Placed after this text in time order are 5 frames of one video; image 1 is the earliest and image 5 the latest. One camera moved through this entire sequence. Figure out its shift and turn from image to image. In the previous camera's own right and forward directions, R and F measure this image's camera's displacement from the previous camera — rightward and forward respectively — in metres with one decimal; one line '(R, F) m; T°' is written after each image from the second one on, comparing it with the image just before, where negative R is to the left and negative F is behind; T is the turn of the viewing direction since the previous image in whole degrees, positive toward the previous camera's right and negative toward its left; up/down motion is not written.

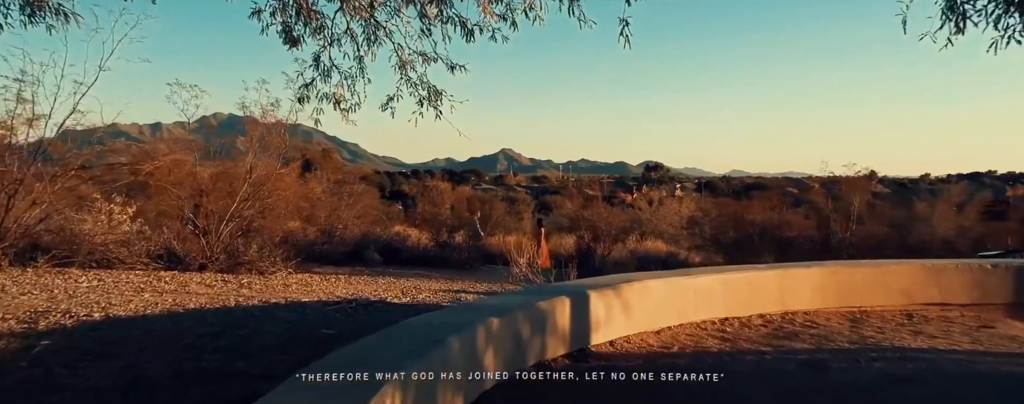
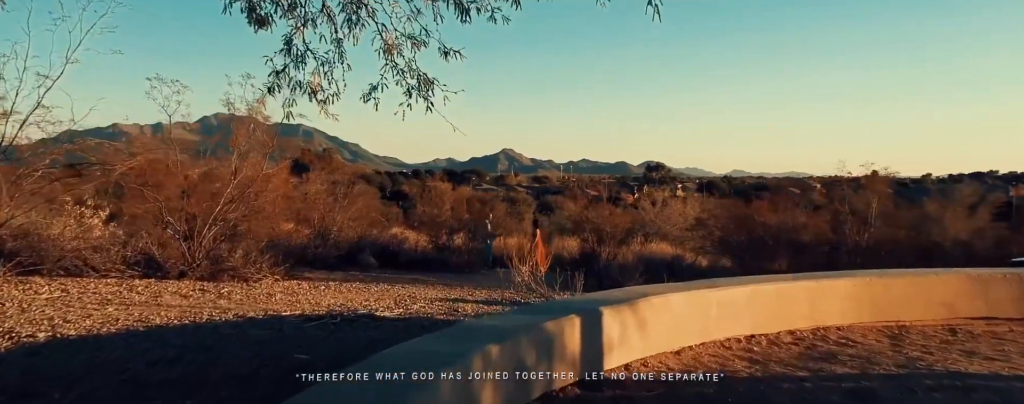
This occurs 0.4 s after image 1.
(0.0, +0.6) m; 0°
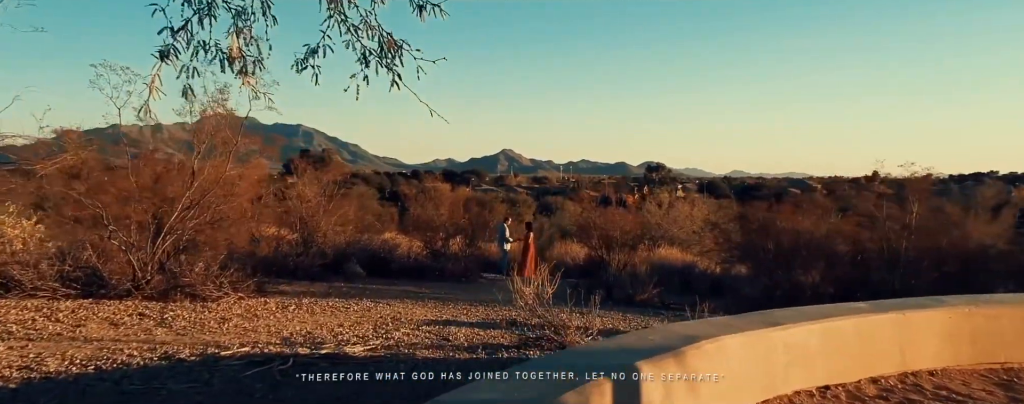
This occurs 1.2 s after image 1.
(0.0, +1.2) m; 0°
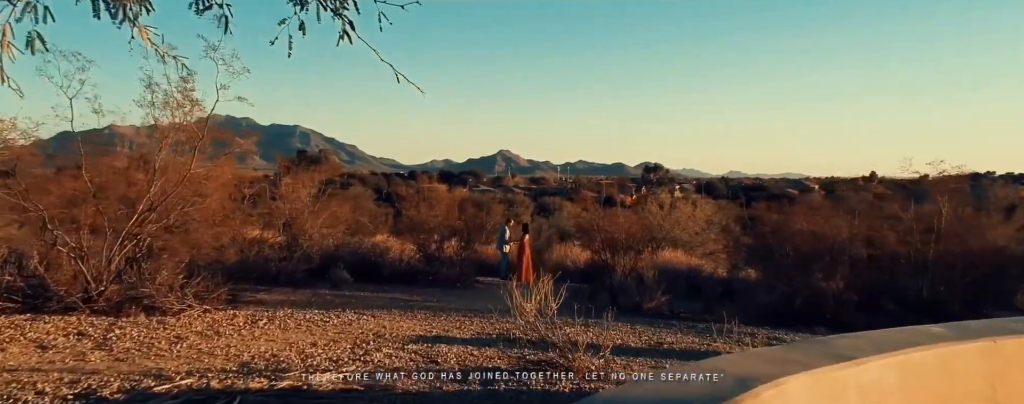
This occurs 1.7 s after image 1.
(0.0, +0.8) m; 0°
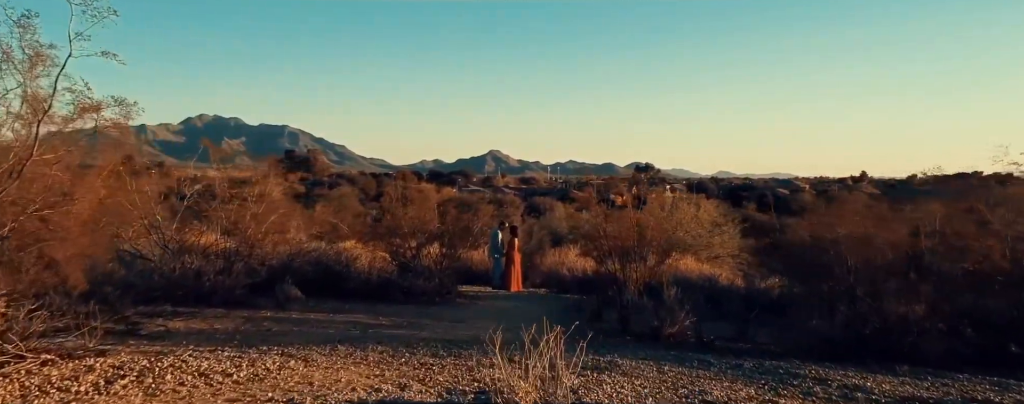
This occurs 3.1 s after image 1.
(0.0, +2.1) m; +1°
